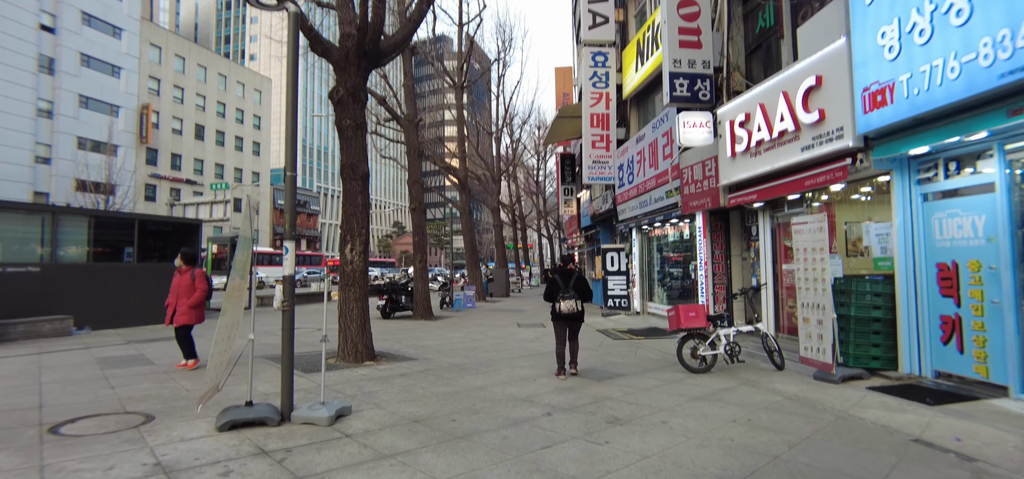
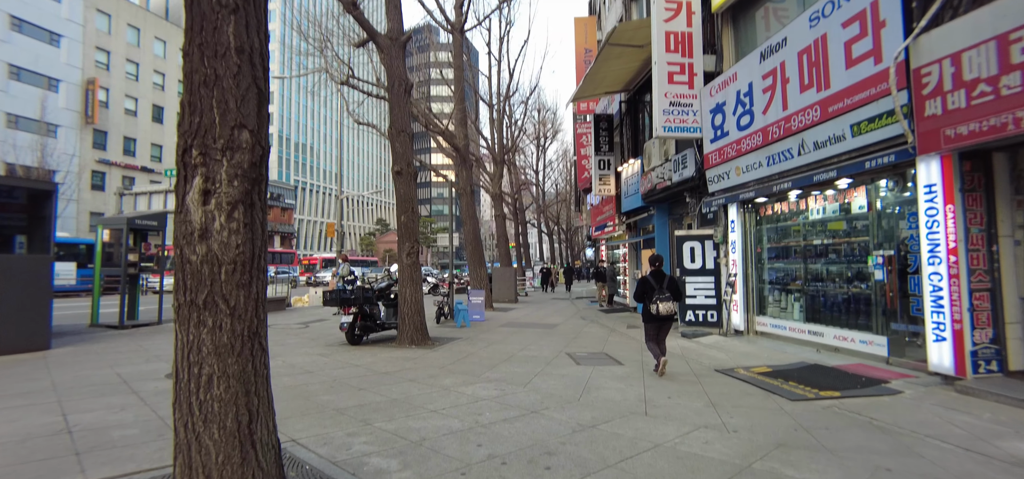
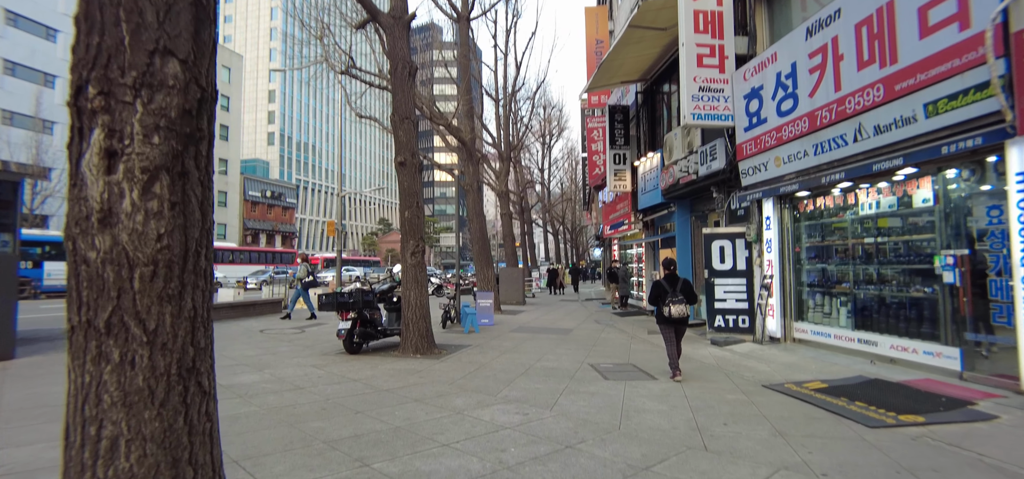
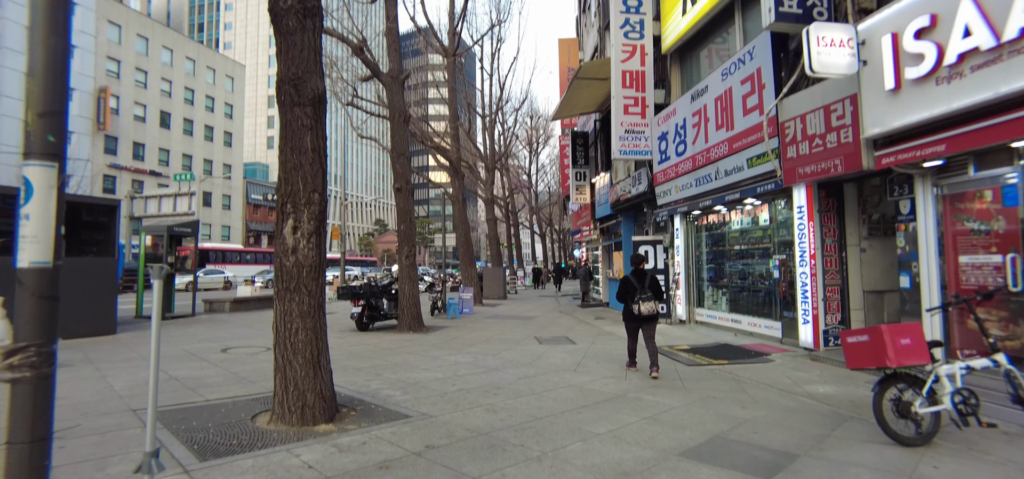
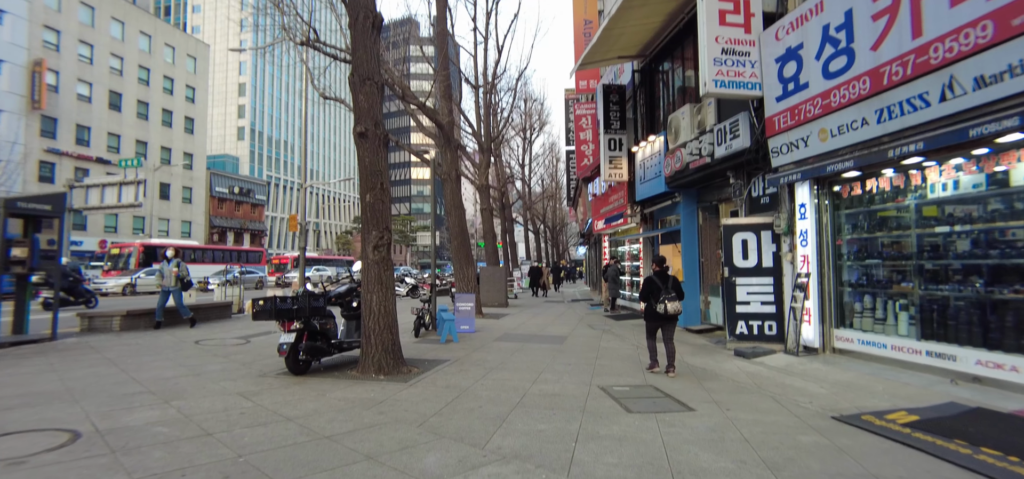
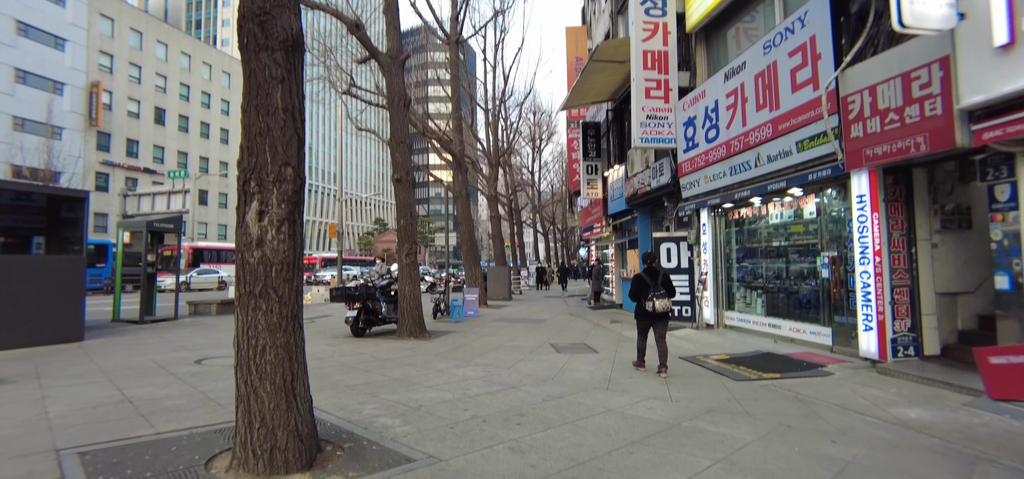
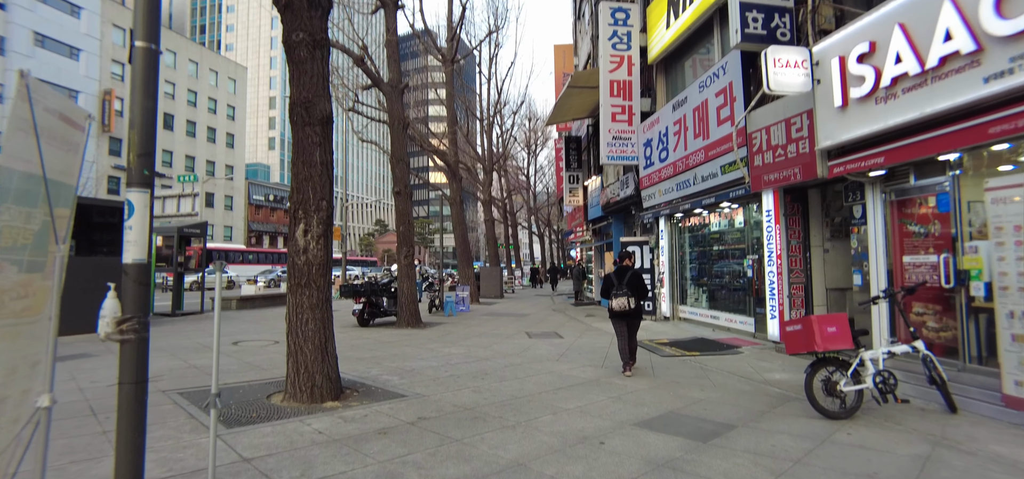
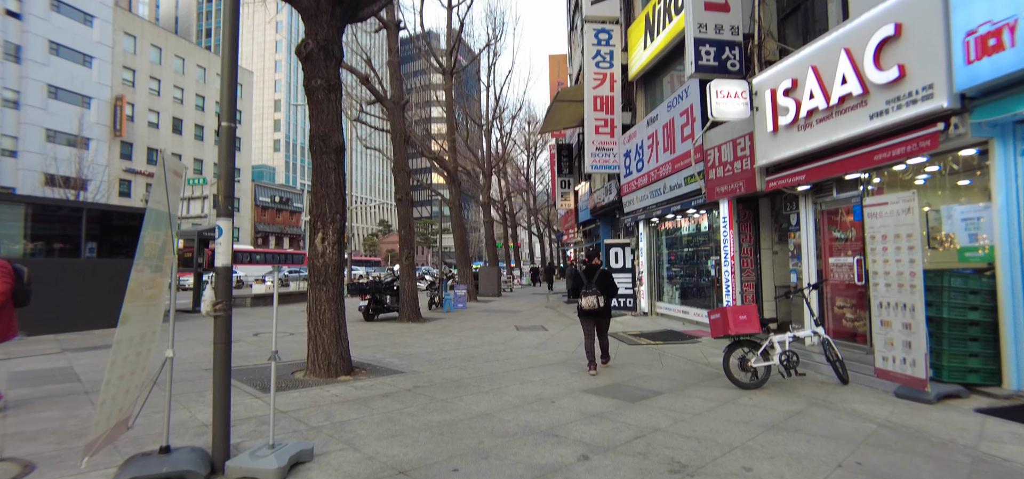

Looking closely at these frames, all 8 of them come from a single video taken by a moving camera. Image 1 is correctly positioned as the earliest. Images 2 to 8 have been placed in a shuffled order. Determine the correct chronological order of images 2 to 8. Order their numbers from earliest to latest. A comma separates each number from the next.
8, 7, 4, 6, 2, 3, 5
